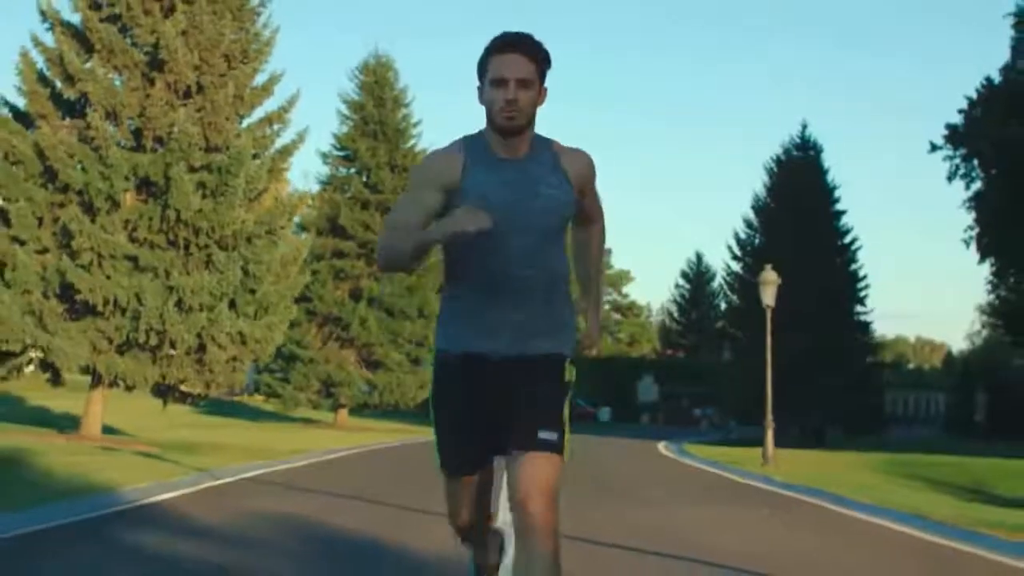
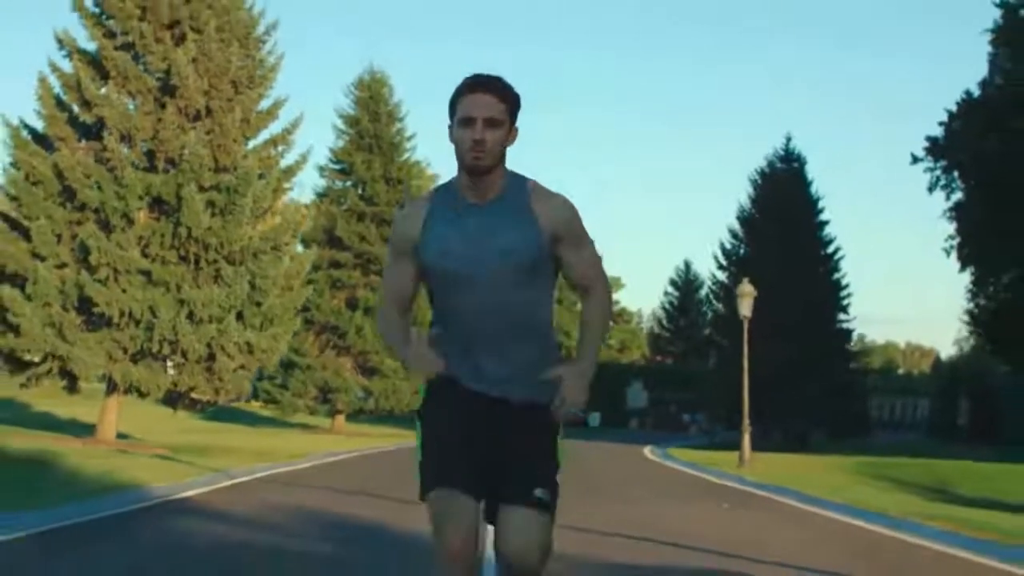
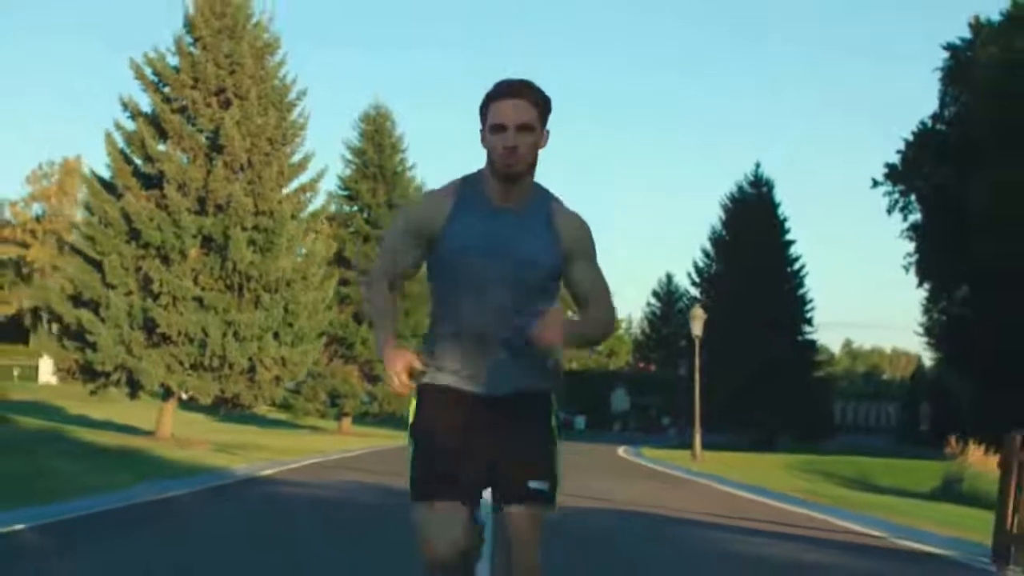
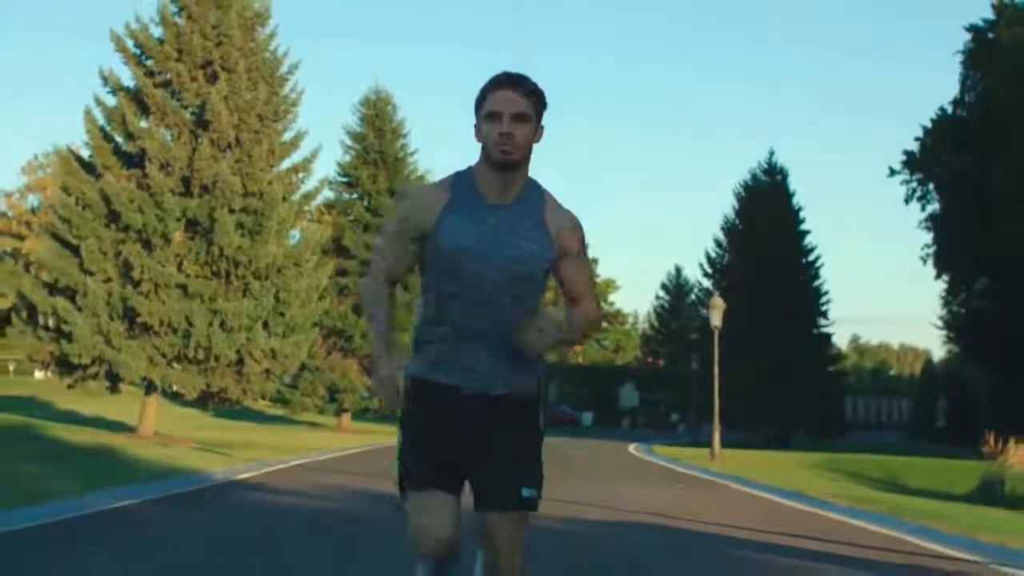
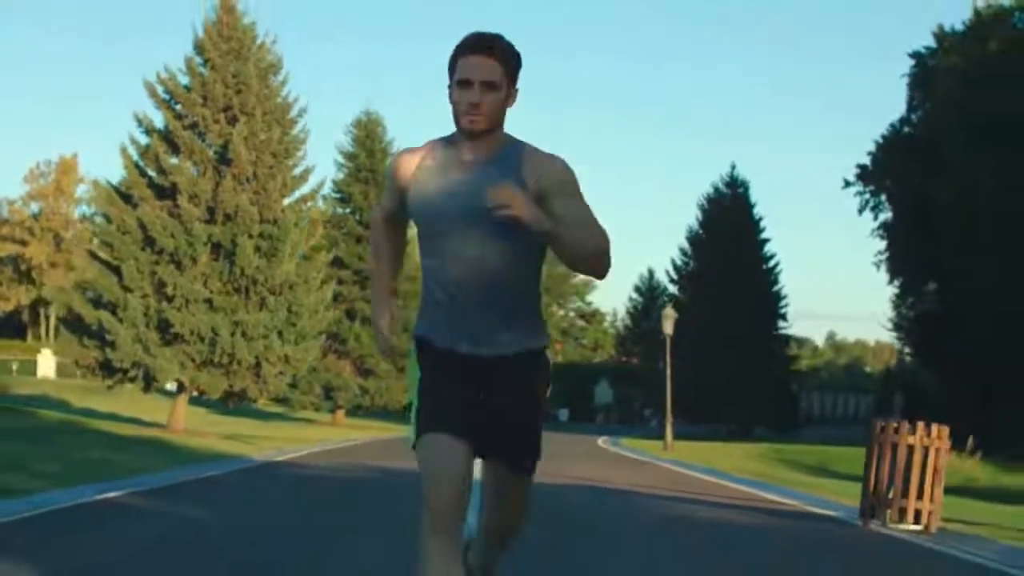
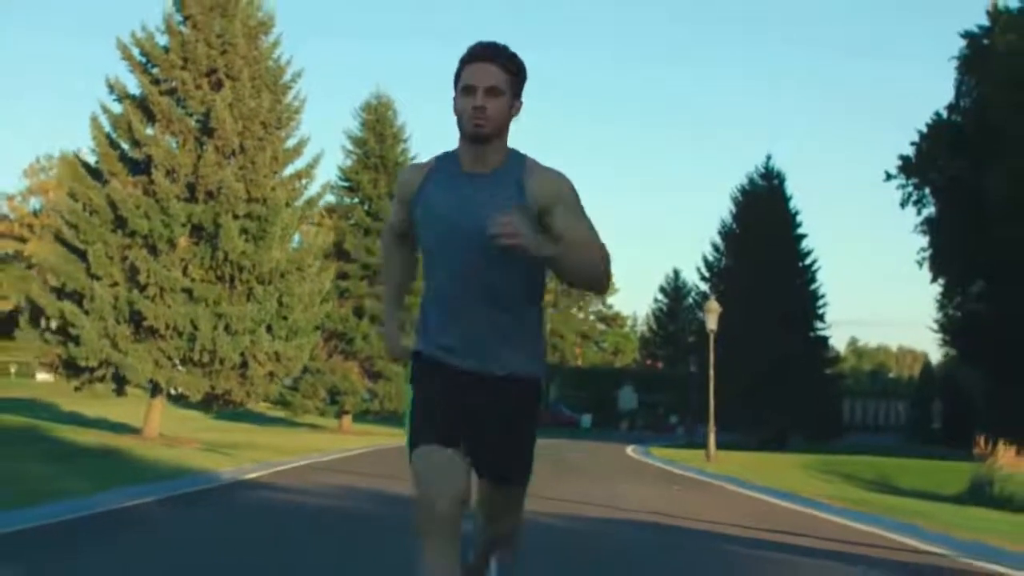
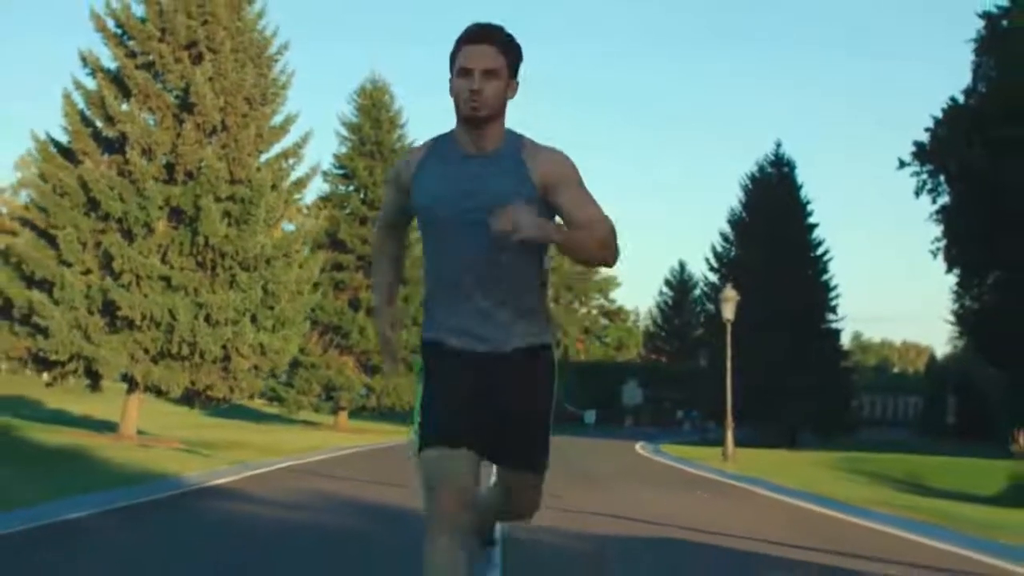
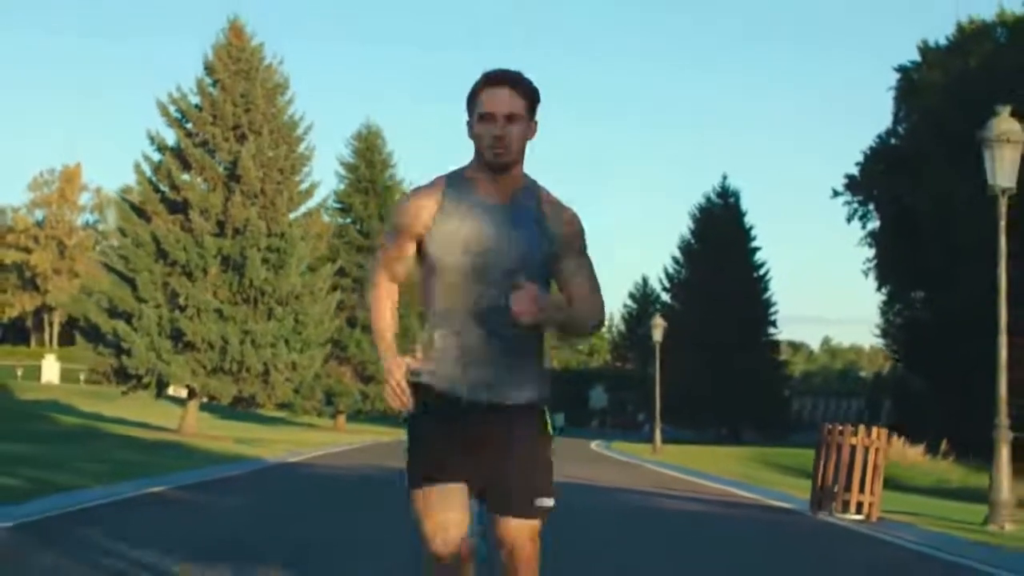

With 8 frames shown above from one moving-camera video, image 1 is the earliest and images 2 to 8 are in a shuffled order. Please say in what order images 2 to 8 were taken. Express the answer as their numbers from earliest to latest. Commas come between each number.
2, 7, 4, 6, 3, 5, 8
